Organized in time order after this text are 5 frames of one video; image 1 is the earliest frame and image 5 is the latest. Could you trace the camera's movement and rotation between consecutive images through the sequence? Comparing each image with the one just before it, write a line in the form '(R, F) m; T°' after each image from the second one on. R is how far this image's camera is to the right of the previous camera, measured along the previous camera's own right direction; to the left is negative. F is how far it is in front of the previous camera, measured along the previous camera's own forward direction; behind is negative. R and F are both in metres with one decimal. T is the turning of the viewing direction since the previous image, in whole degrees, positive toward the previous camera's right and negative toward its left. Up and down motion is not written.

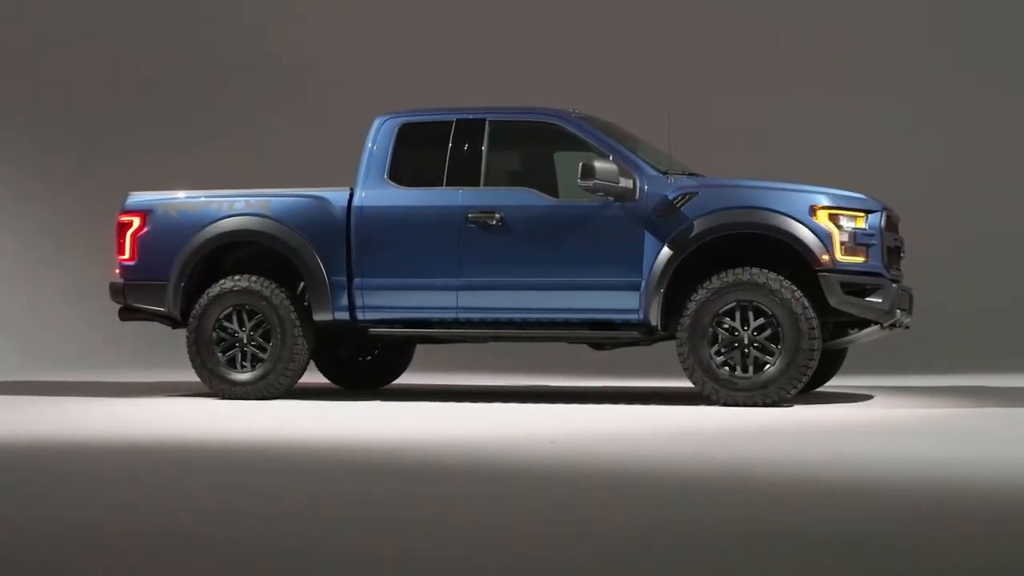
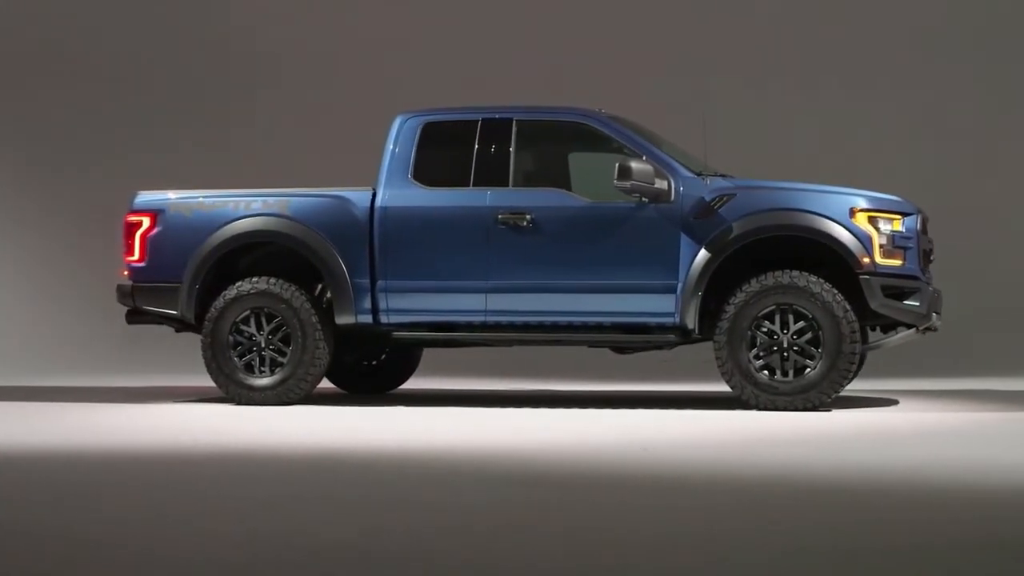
(-0.5, +0.2) m; +3°
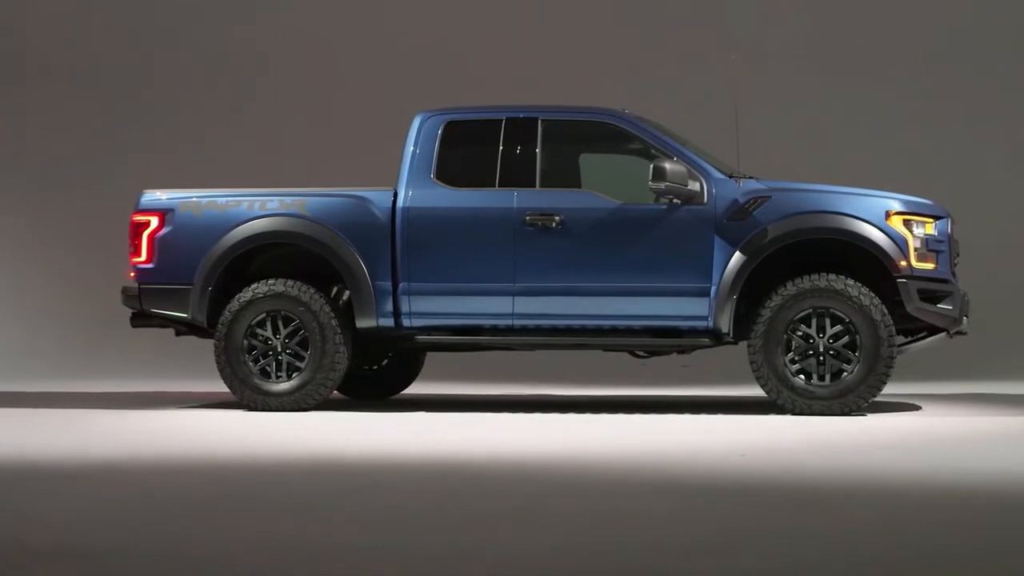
(-0.5, +0.2) m; +3°
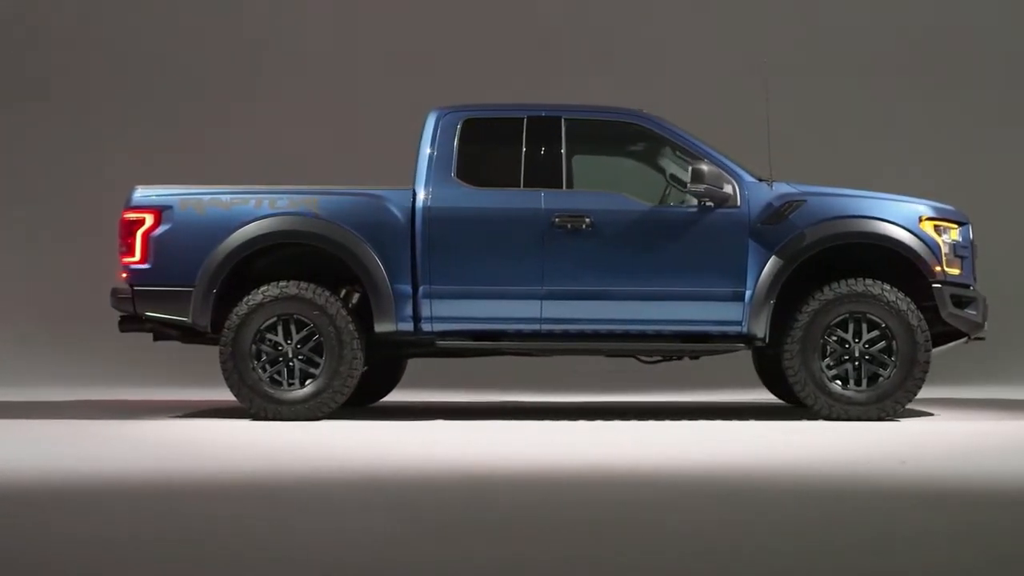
(-1.0, +0.3) m; +7°
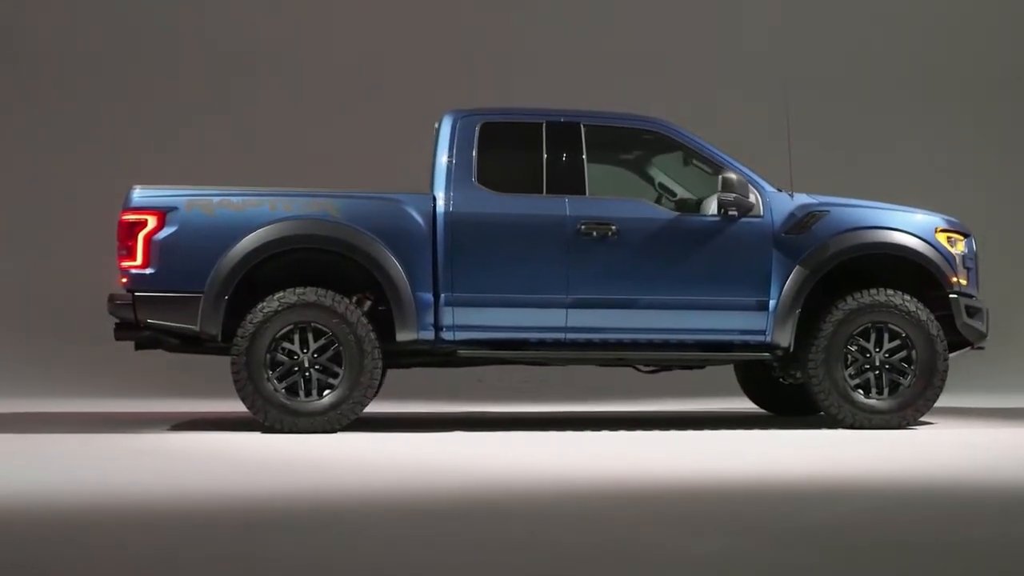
(-1.0, +0.2) m; +7°
